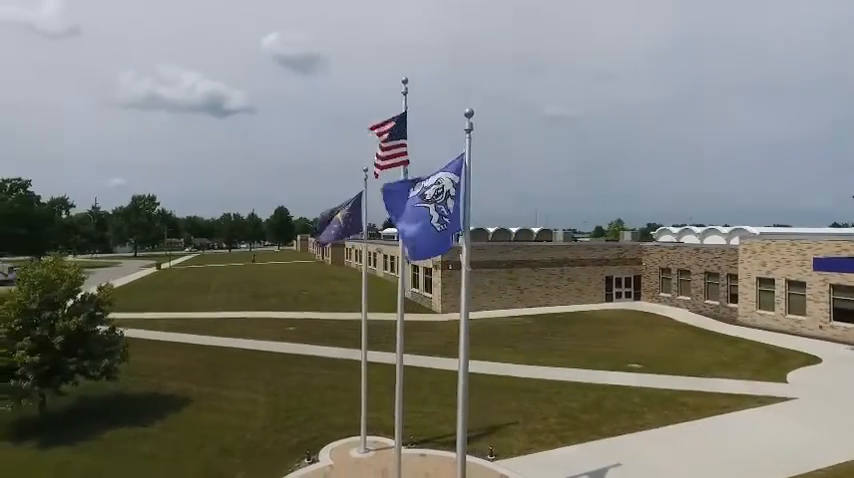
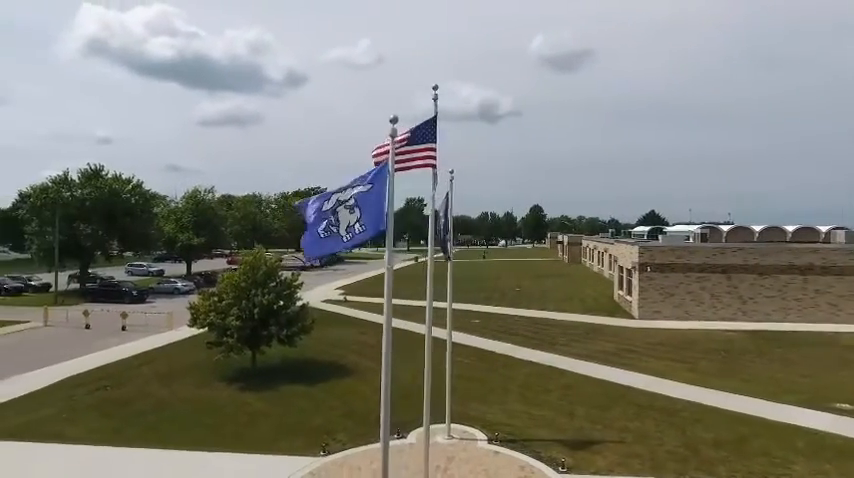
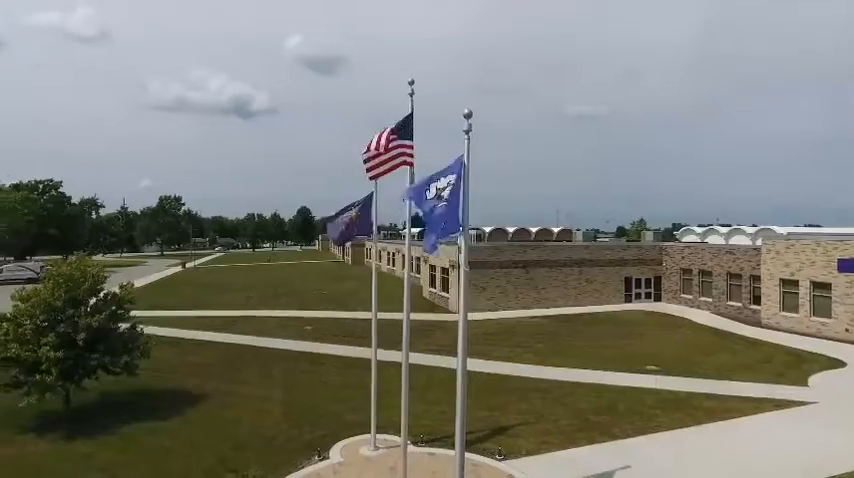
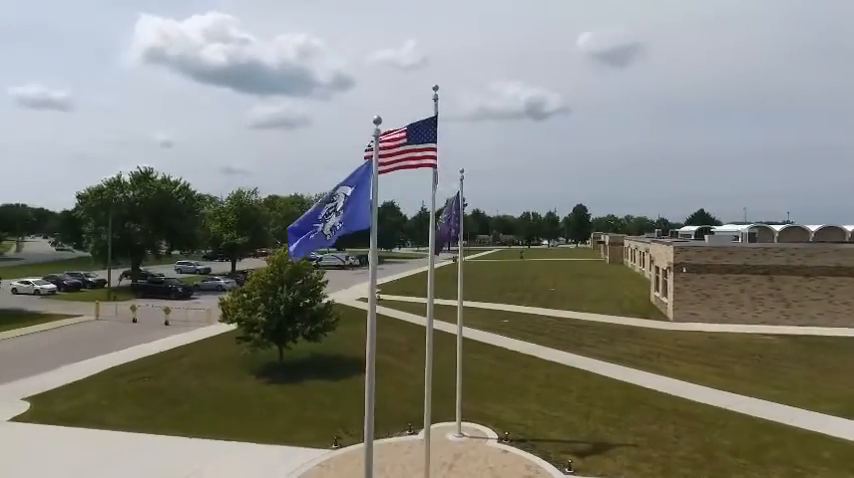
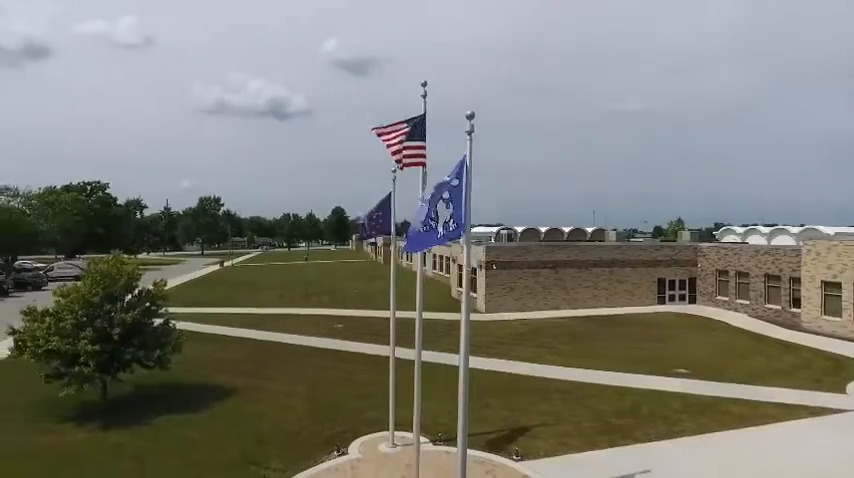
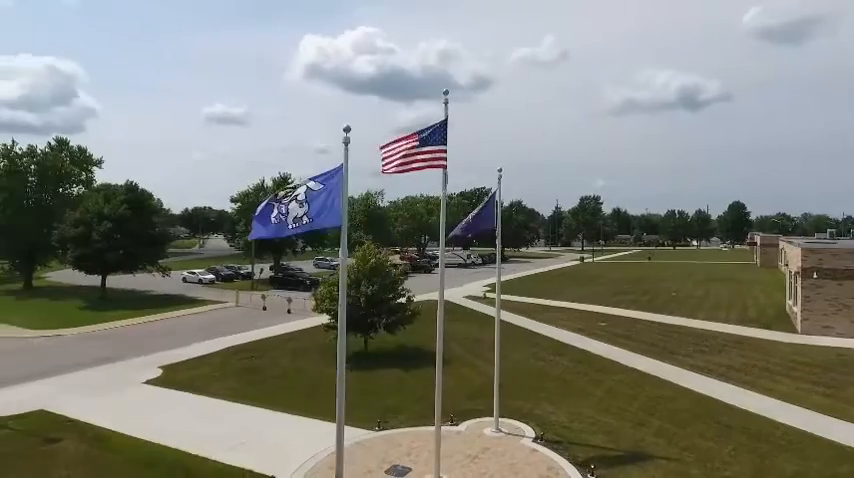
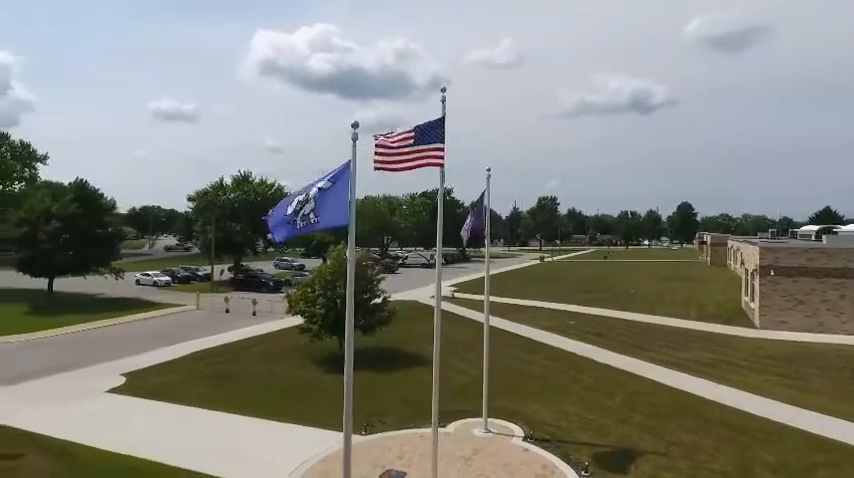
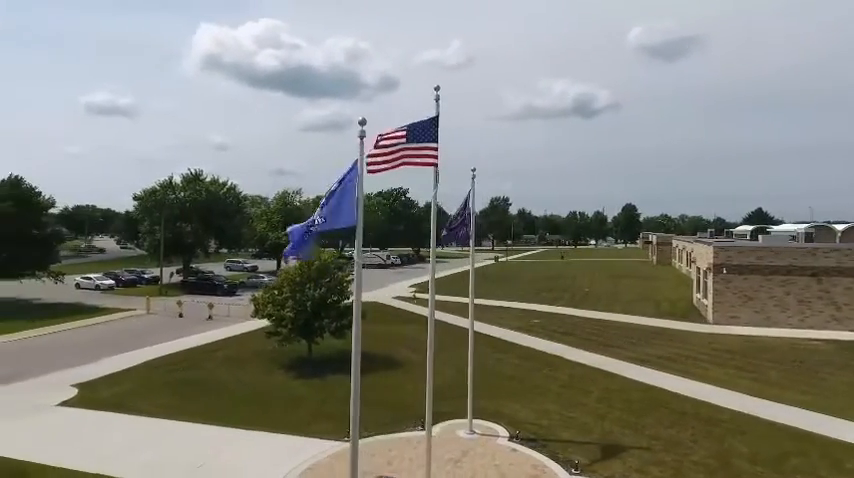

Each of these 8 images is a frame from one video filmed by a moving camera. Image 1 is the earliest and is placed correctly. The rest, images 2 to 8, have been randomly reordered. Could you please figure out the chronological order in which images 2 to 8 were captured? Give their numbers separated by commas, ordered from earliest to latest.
3, 5, 2, 4, 8, 7, 6
